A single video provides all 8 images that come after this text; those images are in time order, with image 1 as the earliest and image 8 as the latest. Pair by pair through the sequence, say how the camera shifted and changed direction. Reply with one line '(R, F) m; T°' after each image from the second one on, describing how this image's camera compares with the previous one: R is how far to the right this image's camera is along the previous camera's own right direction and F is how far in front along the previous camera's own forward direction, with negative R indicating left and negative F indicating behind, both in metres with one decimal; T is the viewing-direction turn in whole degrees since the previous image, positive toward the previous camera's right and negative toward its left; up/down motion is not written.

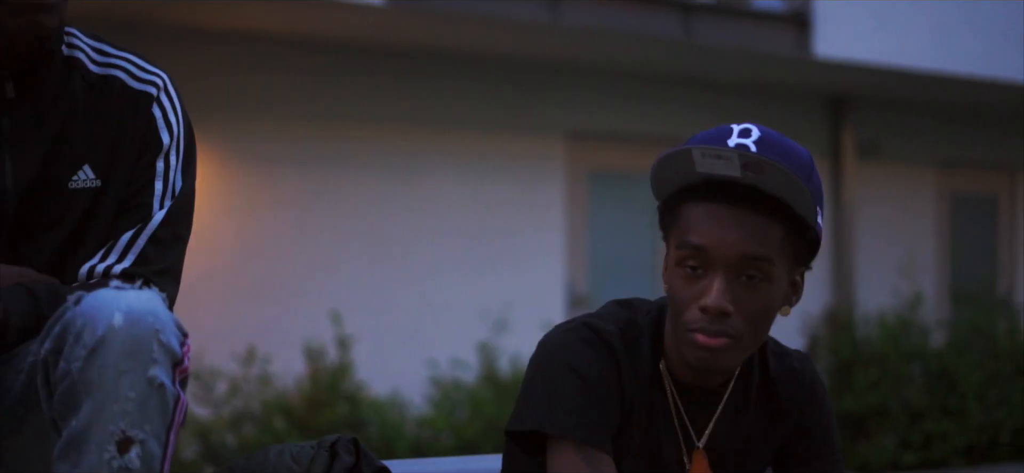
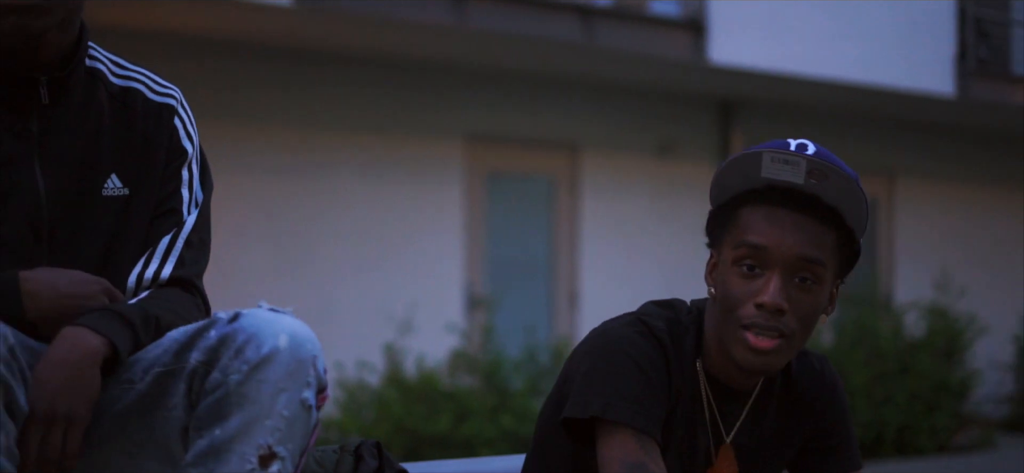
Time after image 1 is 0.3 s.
(-0.1, 0.0) m; +6°
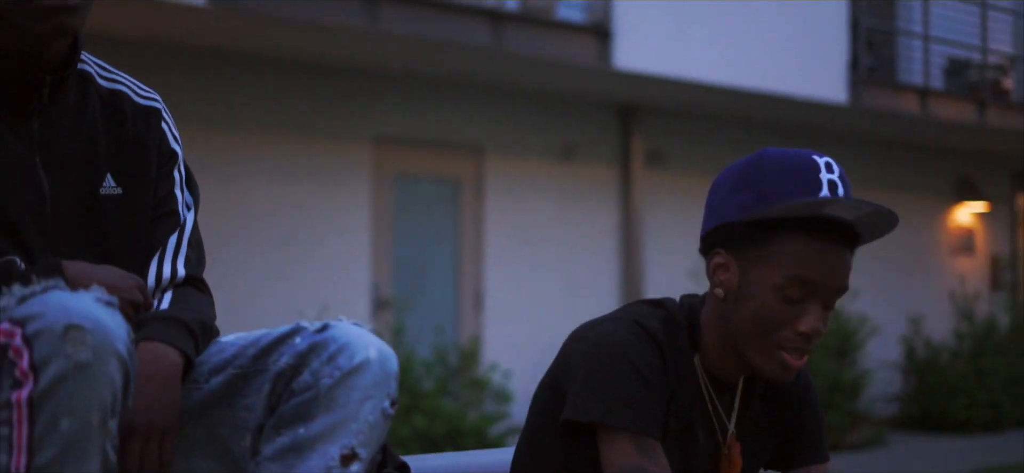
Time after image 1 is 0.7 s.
(-0.1, 0.0) m; +5°
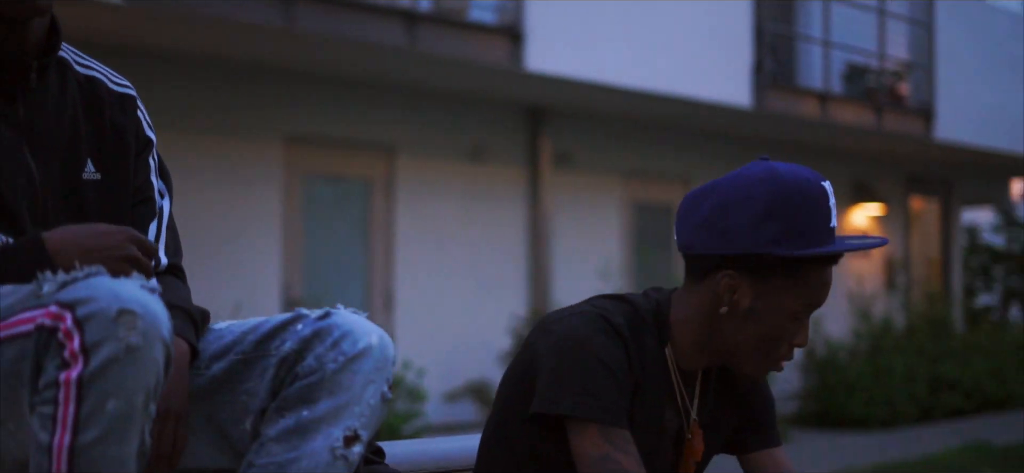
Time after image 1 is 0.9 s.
(0.0, 0.0) m; +5°
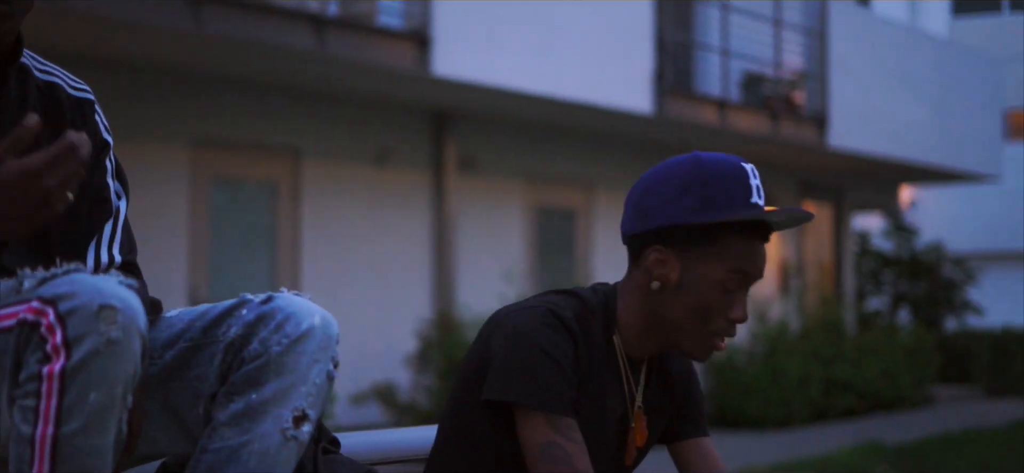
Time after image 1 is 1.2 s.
(0.0, 0.0) m; +5°
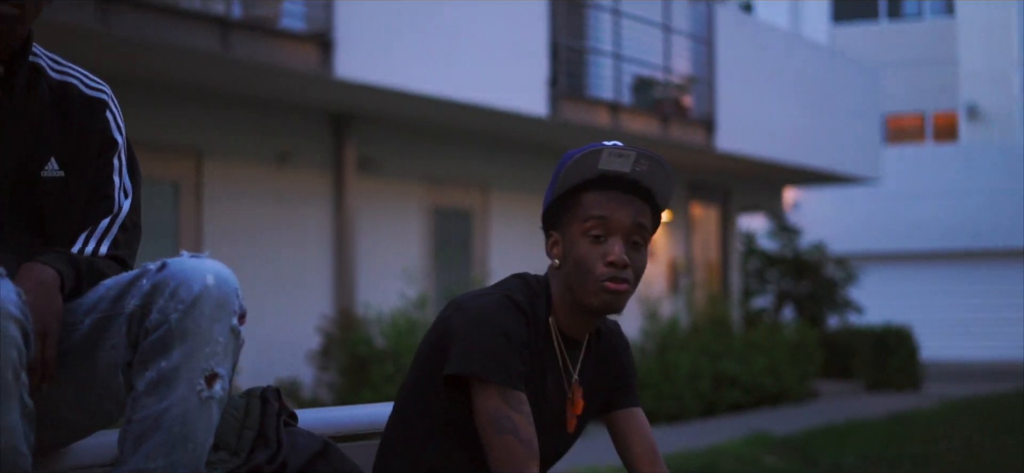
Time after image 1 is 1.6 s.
(-0.1, -0.2) m; +5°
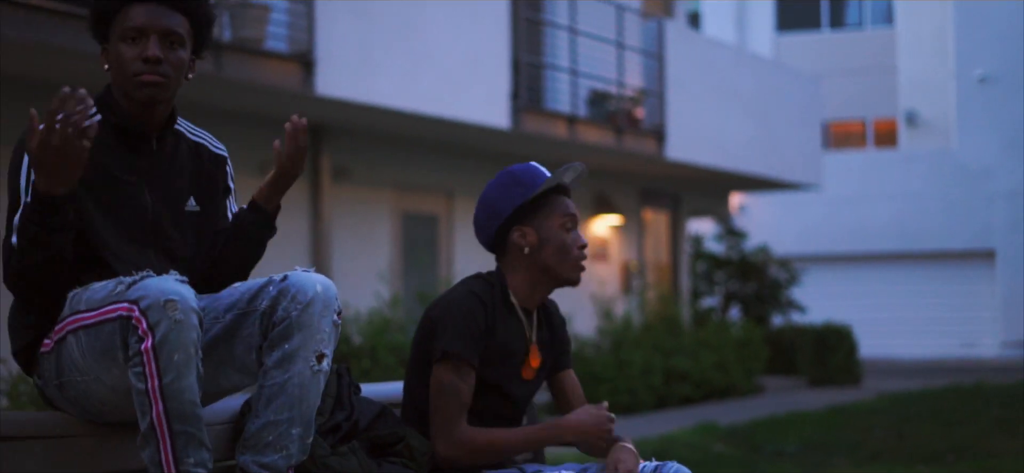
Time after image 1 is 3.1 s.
(-0.1, -0.8) m; +2°
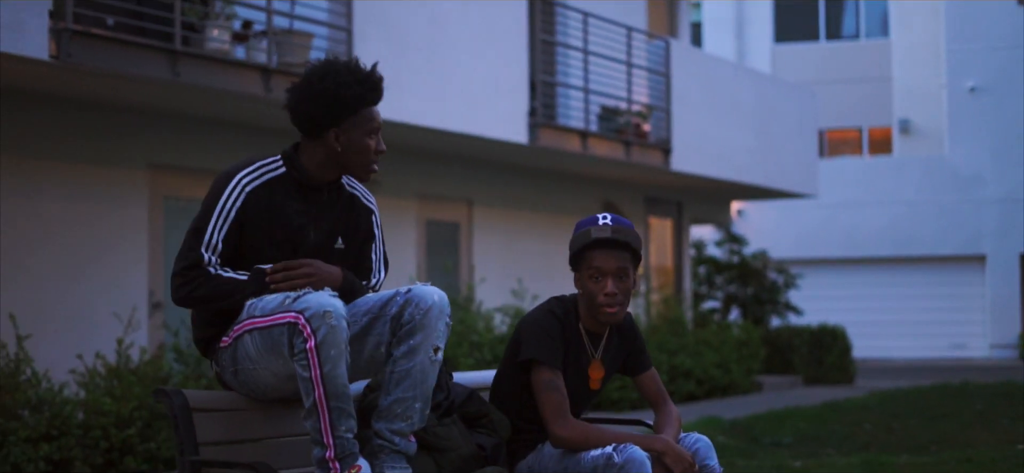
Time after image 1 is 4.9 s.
(-0.2, -1.0) m; 0°
